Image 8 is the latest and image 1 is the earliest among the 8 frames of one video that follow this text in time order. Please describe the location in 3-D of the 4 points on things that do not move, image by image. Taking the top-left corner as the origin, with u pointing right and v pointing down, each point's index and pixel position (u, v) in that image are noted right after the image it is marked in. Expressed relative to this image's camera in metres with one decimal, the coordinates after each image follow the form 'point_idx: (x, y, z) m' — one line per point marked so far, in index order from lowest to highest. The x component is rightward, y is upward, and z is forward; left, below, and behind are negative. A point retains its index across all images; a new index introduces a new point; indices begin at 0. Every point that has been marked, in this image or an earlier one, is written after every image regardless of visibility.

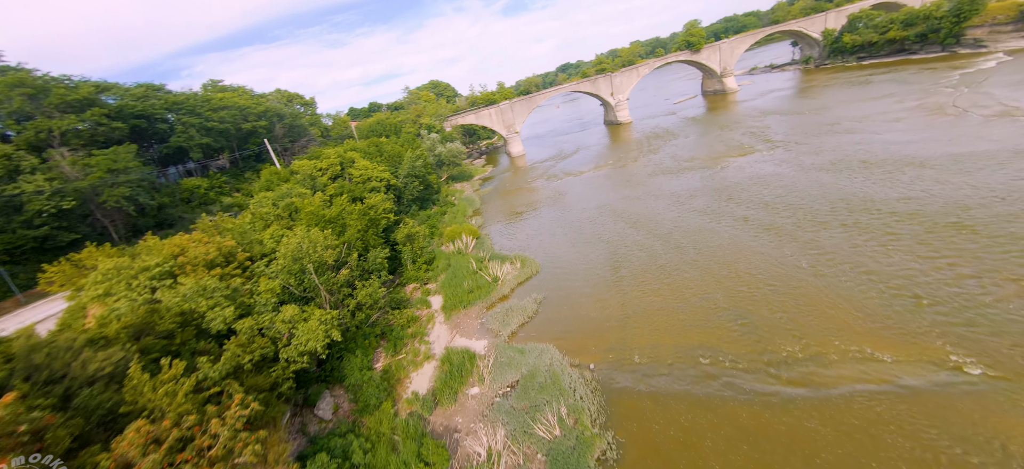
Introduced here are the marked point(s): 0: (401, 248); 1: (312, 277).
0: (-5.5, -0.7, +19.1) m
1: (-6.2, -1.4, +12.1) m
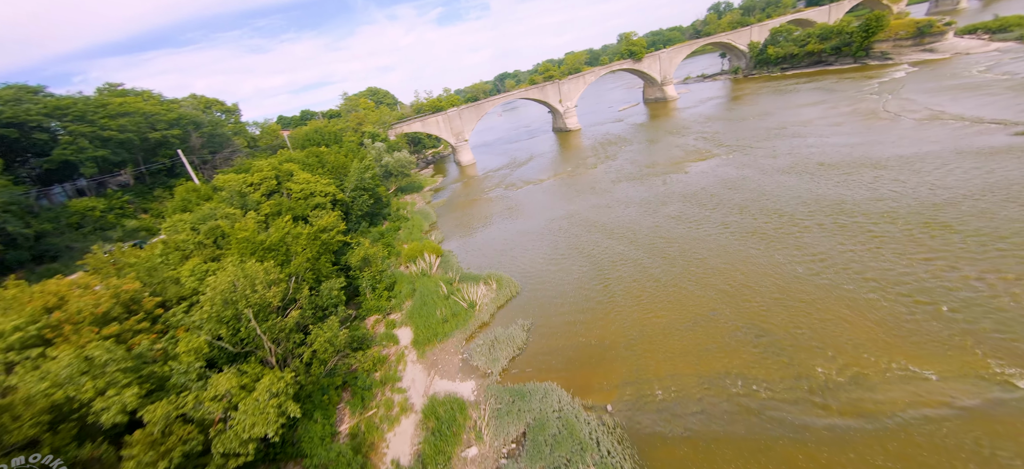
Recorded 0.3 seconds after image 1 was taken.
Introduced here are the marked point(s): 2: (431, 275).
0: (-6.6, -1.7, +16.4) m
1: (-6.3, -2.2, +9.4) m
2: (-3.9, -1.9, +18.4) m
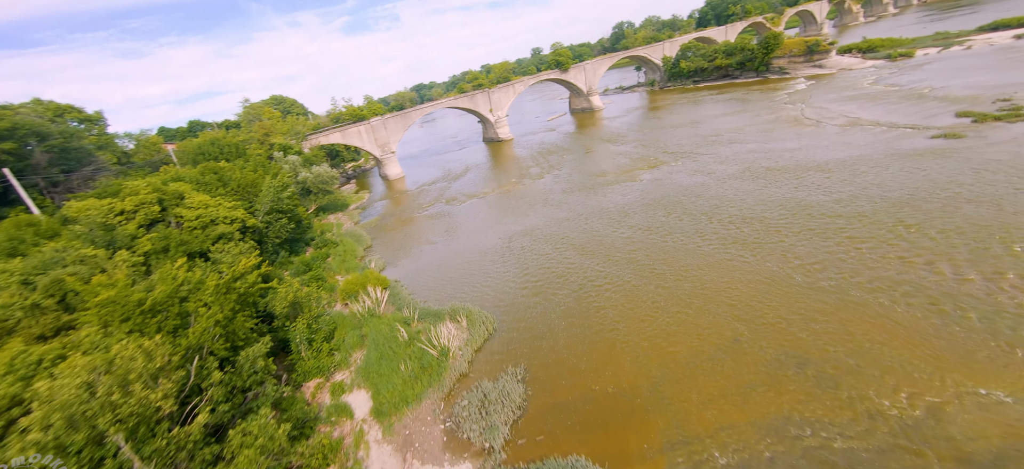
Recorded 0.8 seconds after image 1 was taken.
0: (-7.4, -2.9, +12.6) m
1: (-5.8, -3.3, +5.8) m
2: (-5.1, -3.1, +15.1) m
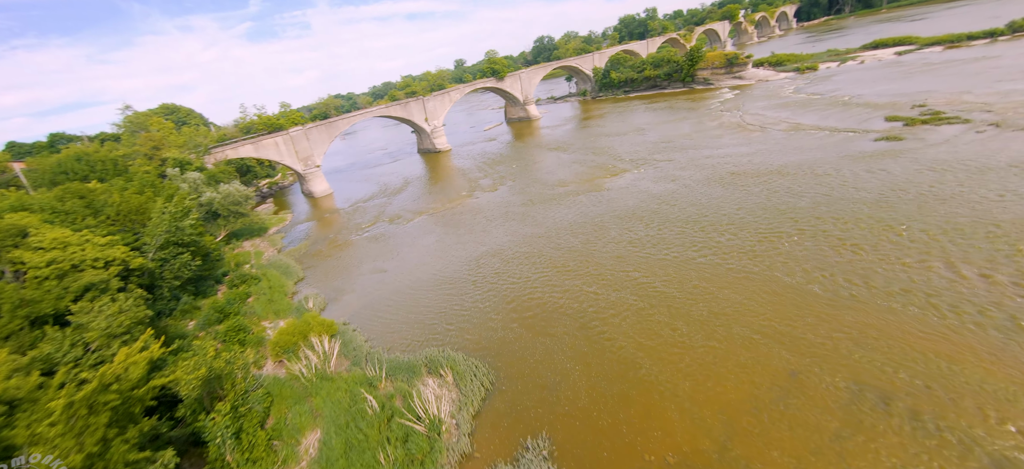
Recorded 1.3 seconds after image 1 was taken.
0: (-7.2, -4.1, +8.8) m
1: (-4.4, -4.1, +2.4) m
2: (-5.3, -4.2, +11.6) m
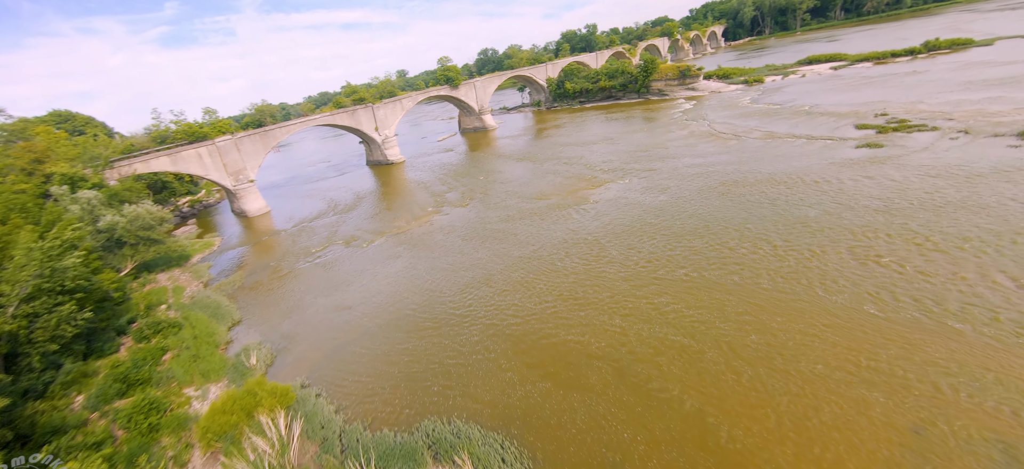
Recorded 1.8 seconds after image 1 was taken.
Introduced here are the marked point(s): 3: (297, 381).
0: (-6.1, -4.9, +5.3) m
1: (-2.5, -4.7, -0.7) m
2: (-4.6, -5.1, +8.3) m
3: (-6.2, -4.4, +11.5) m
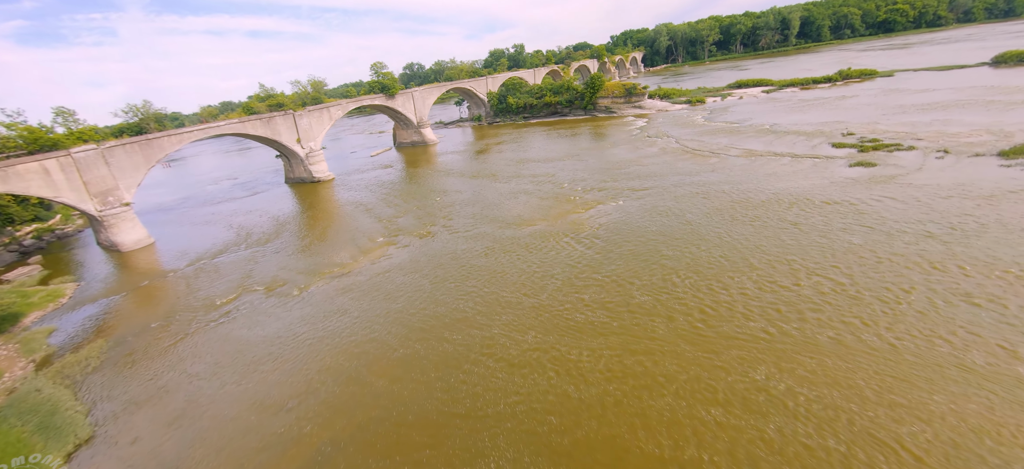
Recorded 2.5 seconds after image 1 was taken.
0: (-3.7, -6.0, +0.1) m
1: (+0.9, -5.4, -5.1) m
2: (-2.8, -6.2, +3.4) m
3: (-4.9, -5.7, +6.3) m
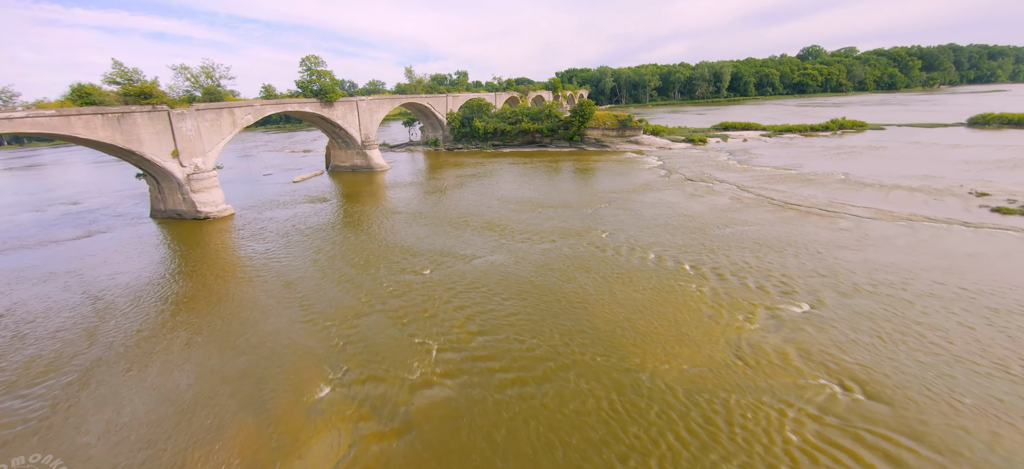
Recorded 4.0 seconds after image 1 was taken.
0: (+2.3, -7.9, -10.6) m
1: (+7.8, -7.0, -14.9) m
2: (+2.6, -8.3, -7.3) m
3: (0.0, -8.0, -4.8) m
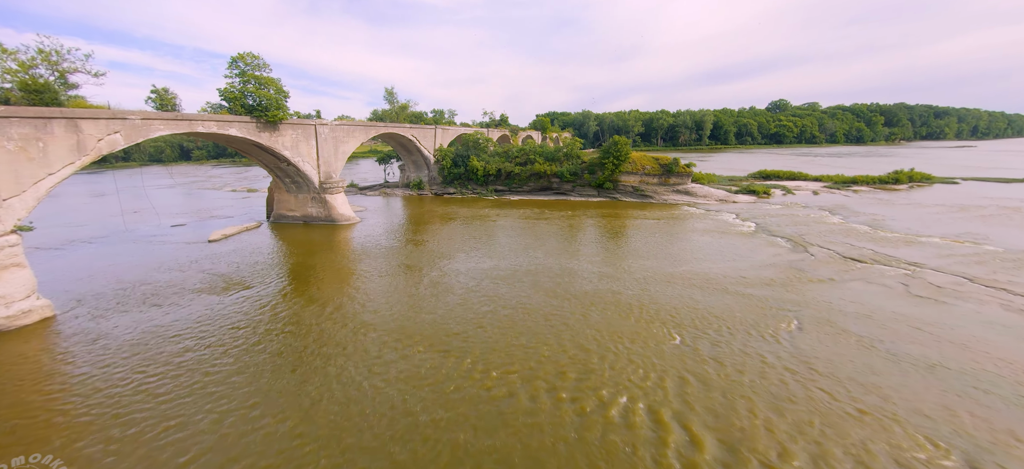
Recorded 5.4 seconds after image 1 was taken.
0: (+7.6, -8.6, -21.3) m
1: (+13.4, -7.4, -25.1) m
2: (+7.6, -9.4, -18.1) m
3: (+4.8, -9.2, -15.8) m
